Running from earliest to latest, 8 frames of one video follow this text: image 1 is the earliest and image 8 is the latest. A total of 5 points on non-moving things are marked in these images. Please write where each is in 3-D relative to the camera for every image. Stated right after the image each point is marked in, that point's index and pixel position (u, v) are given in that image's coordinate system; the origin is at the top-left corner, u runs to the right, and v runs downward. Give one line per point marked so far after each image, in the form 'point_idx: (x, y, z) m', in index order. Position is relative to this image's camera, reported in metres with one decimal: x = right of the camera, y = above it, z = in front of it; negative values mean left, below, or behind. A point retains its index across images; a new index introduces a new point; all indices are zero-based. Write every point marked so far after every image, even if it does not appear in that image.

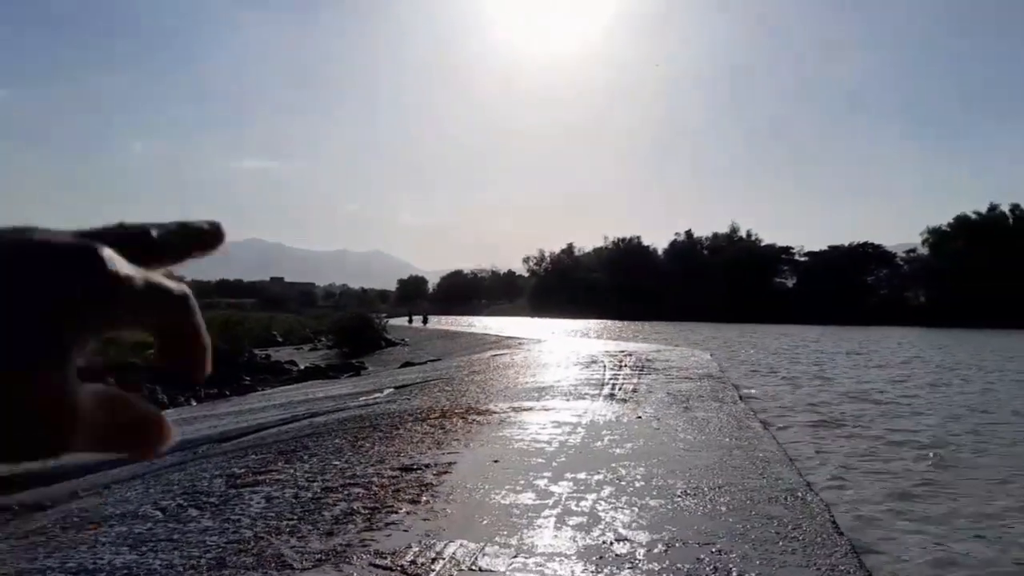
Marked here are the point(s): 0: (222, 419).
0: (-5.7, -2.6, +18.4) m
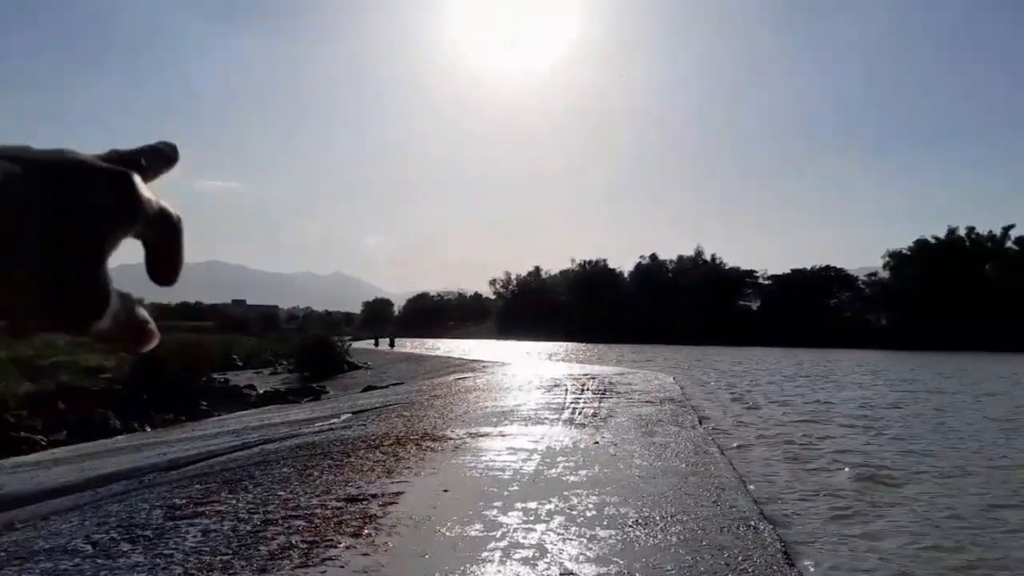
0: (-6.5, -3.0, +17.9) m
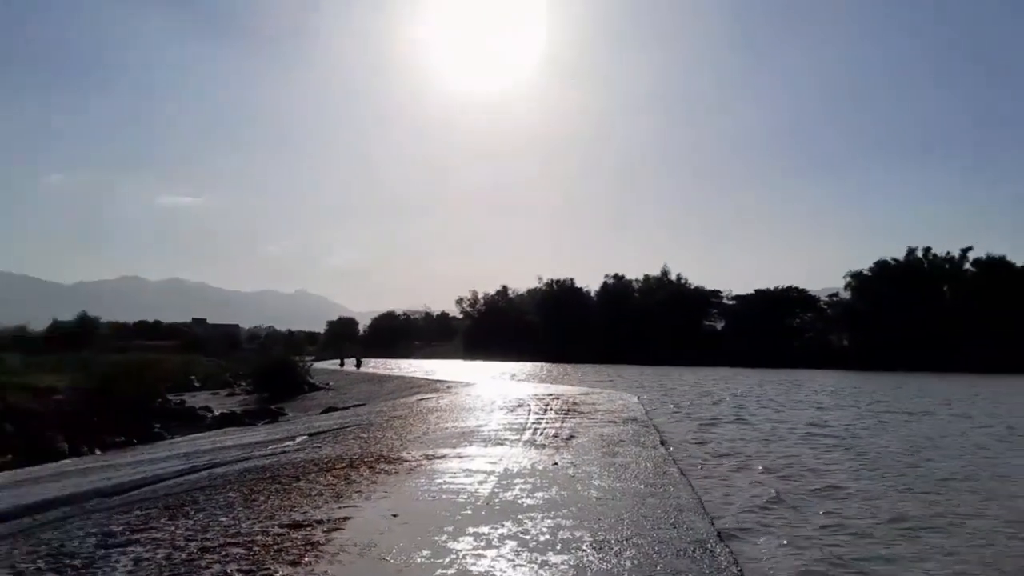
0: (-7.2, -3.4, +17.3) m
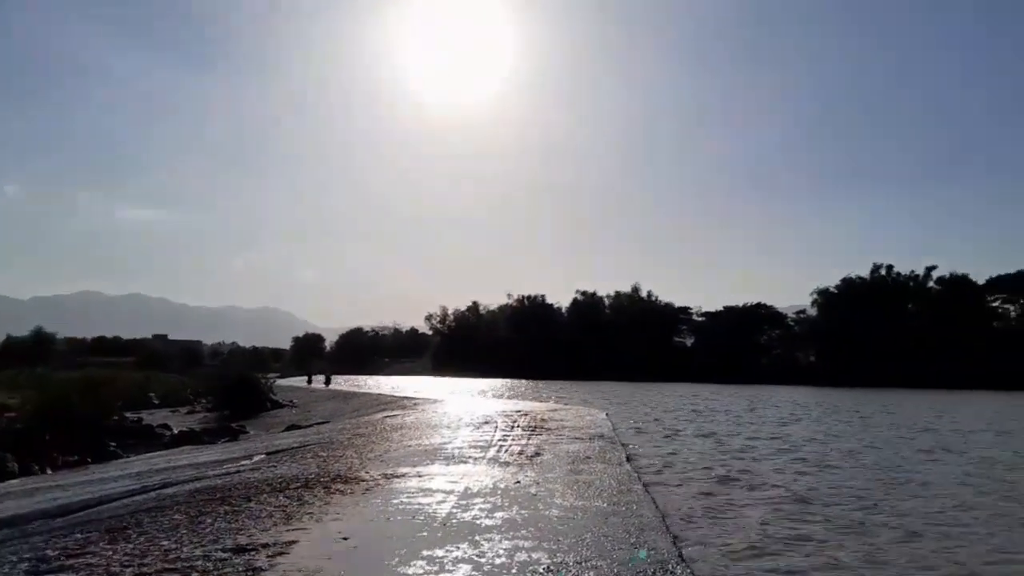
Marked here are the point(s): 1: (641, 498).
0: (-7.9, -3.6, +16.7) m
1: (+2.0, -3.3, +14.6) m
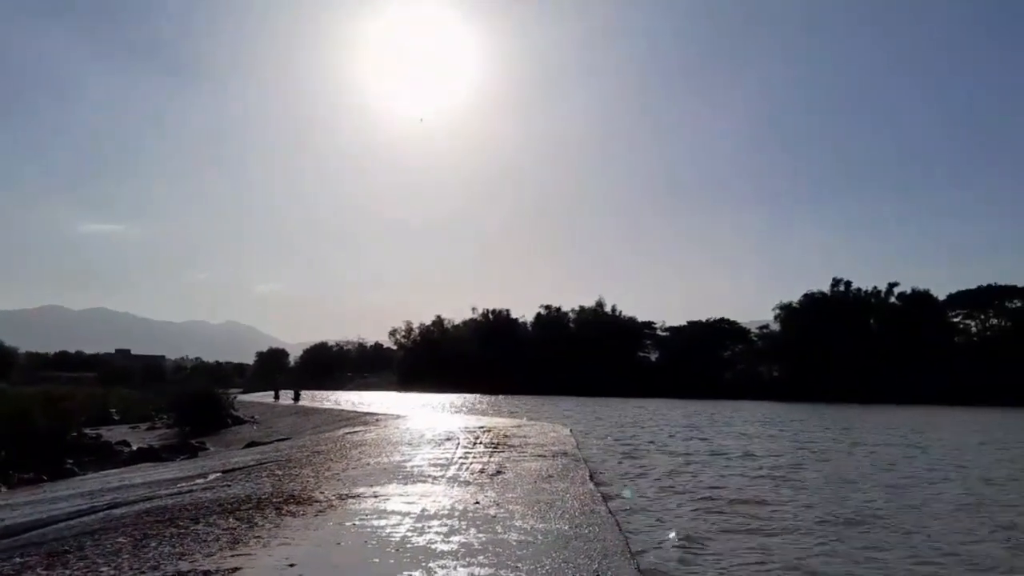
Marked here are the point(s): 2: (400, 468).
0: (-8.5, -3.8, +16.1) m
1: (+1.4, -3.5, +14.4) m
2: (-2.3, -3.6, +19.1) m
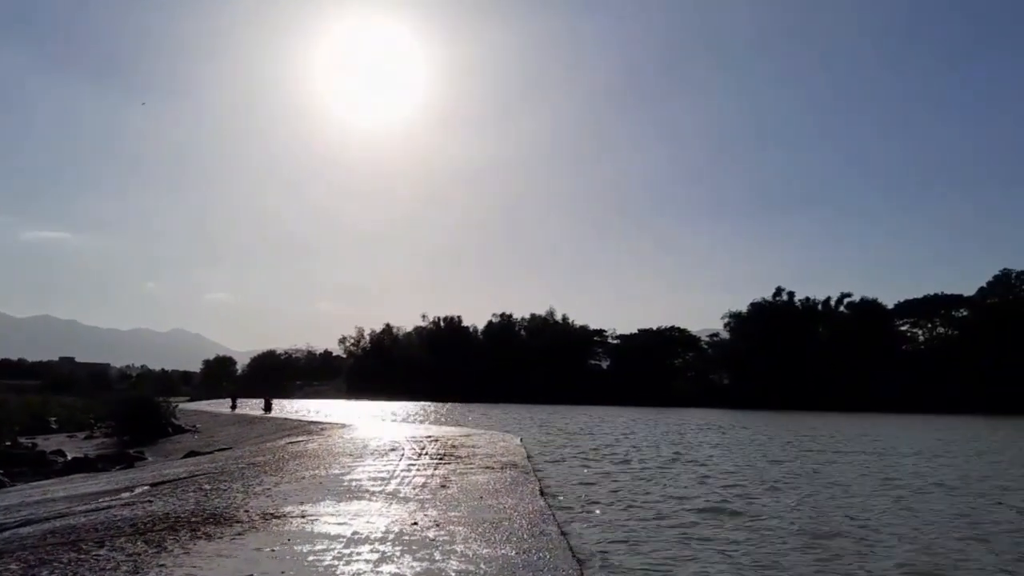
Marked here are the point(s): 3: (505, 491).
0: (-9.4, -3.8, +14.9) m
1: (+0.6, -3.6, +13.6) m
2: (-3.3, -3.7, +18.1) m
3: (-0.1, -4.1, +19.3) m
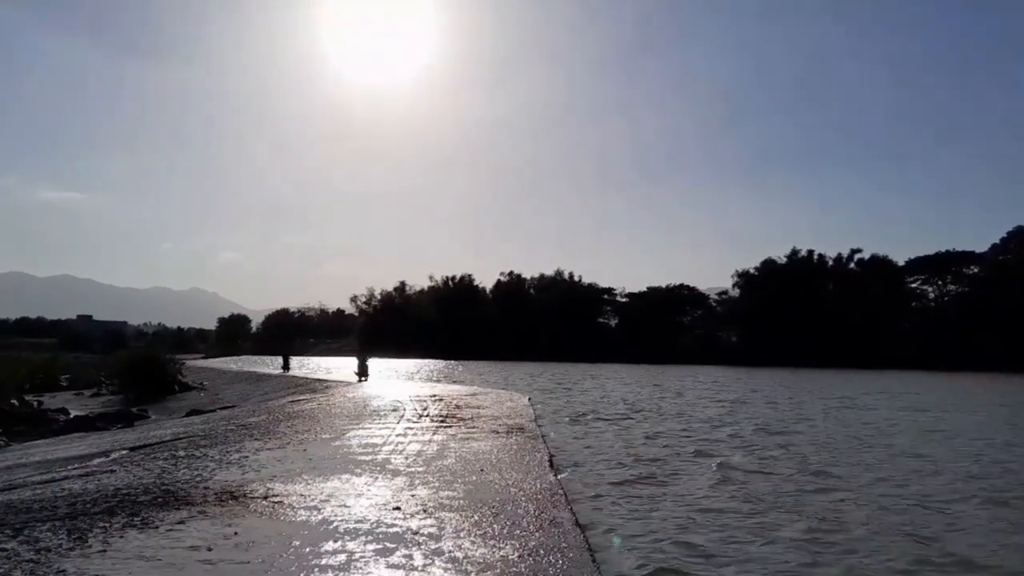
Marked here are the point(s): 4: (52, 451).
0: (-9.3, -3.0, +13.6) m
1: (+0.7, -2.8, +12.2) m
2: (-3.1, -2.8, +16.7) m
3: (+0.1, -3.1, +17.9) m
4: (-9.2, -3.3, +18.7) m
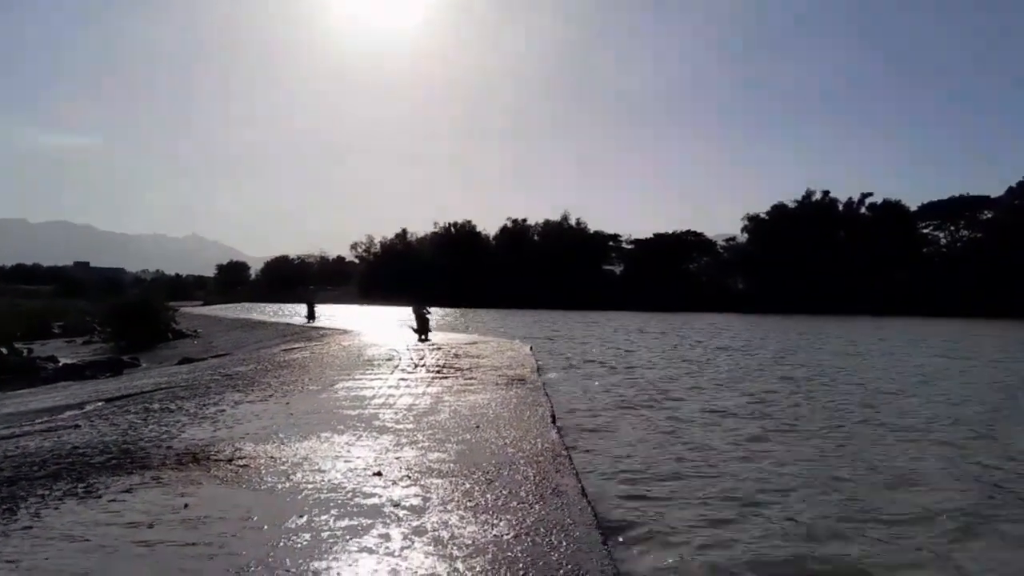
0: (-9.3, -2.3, +12.8) m
1: (+0.7, -2.1, +11.4) m
2: (-3.1, -1.8, +15.9) m
3: (0.0, -2.1, +17.1) m
4: (-9.2, -2.2, +18.0) m
